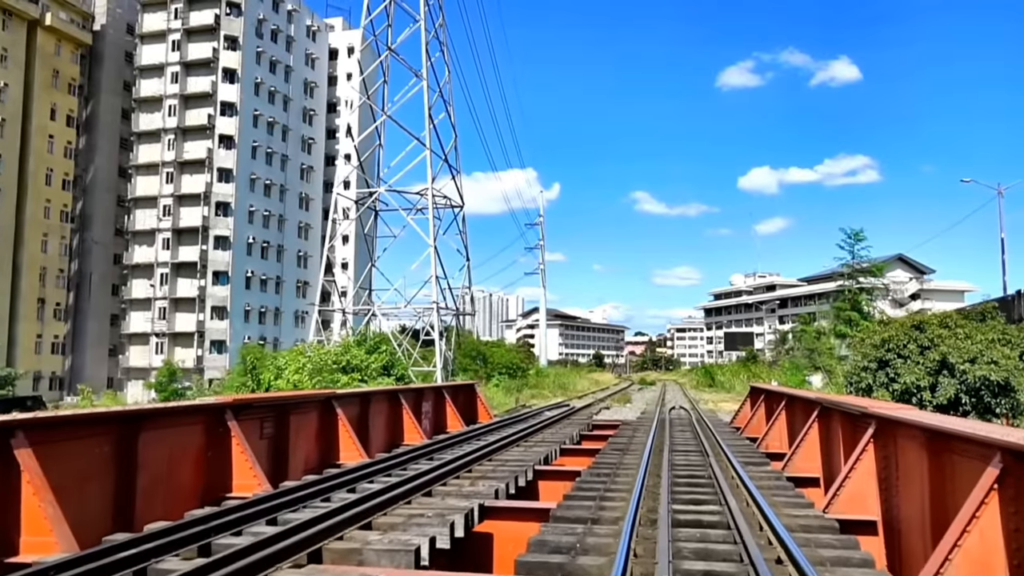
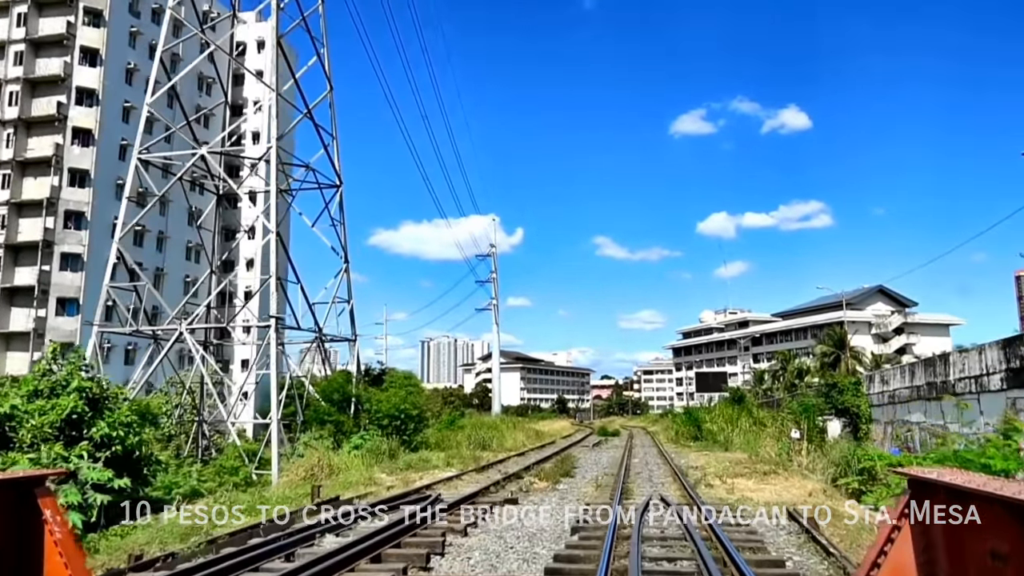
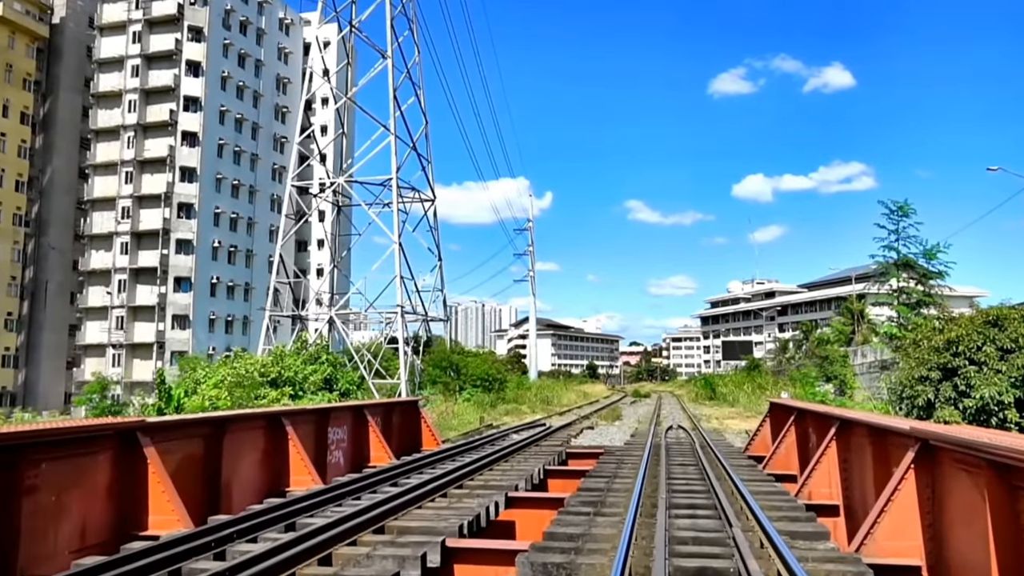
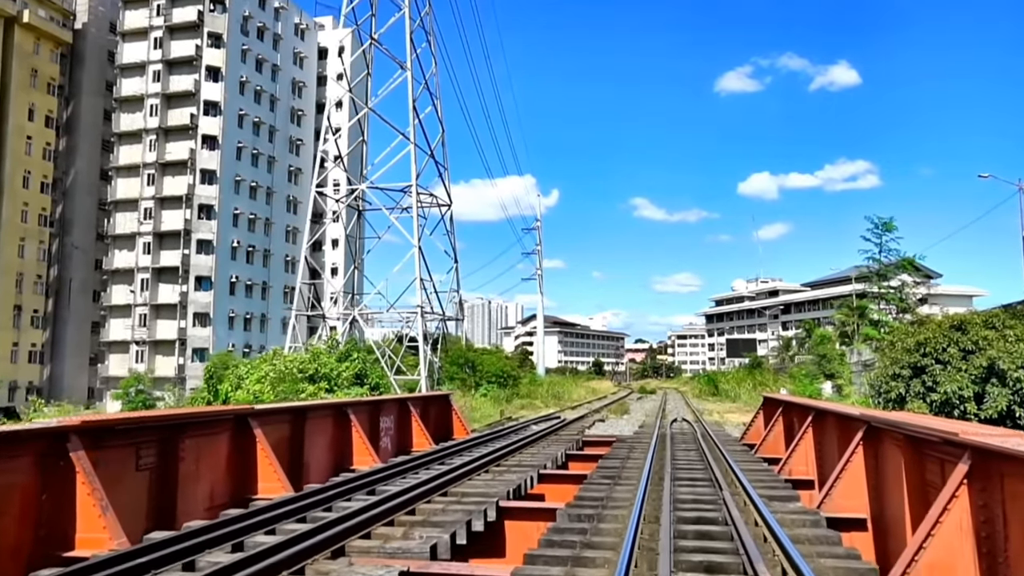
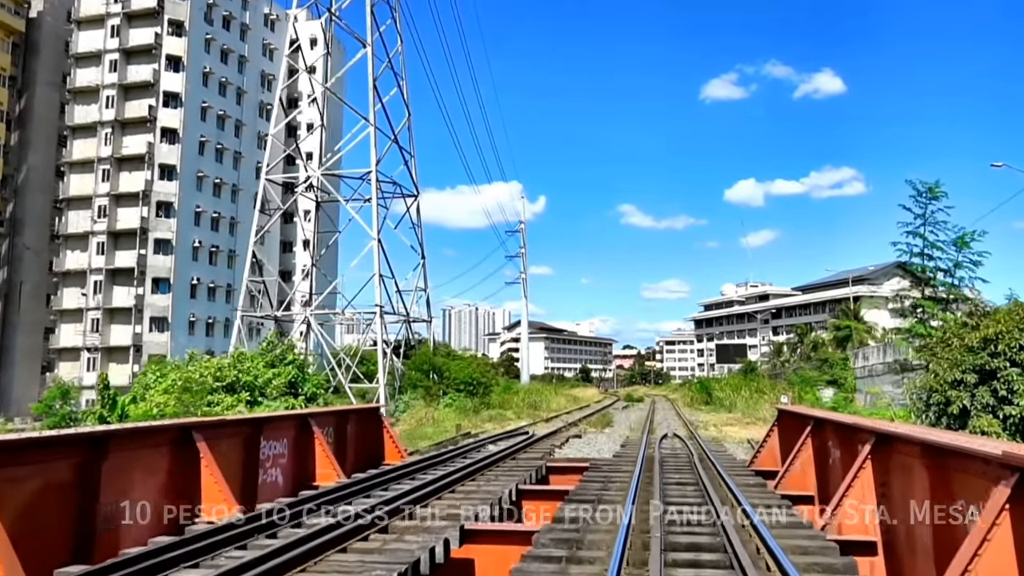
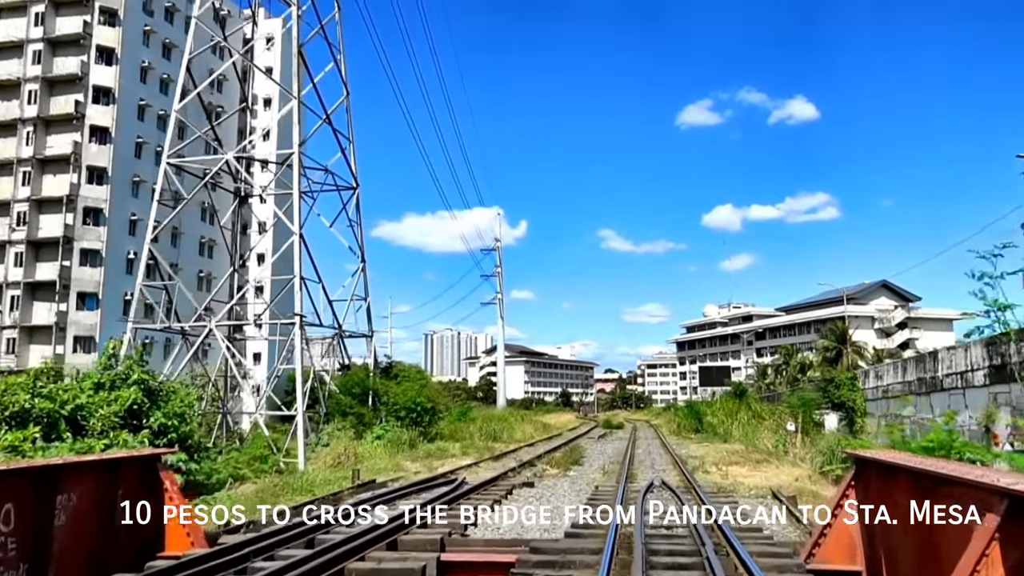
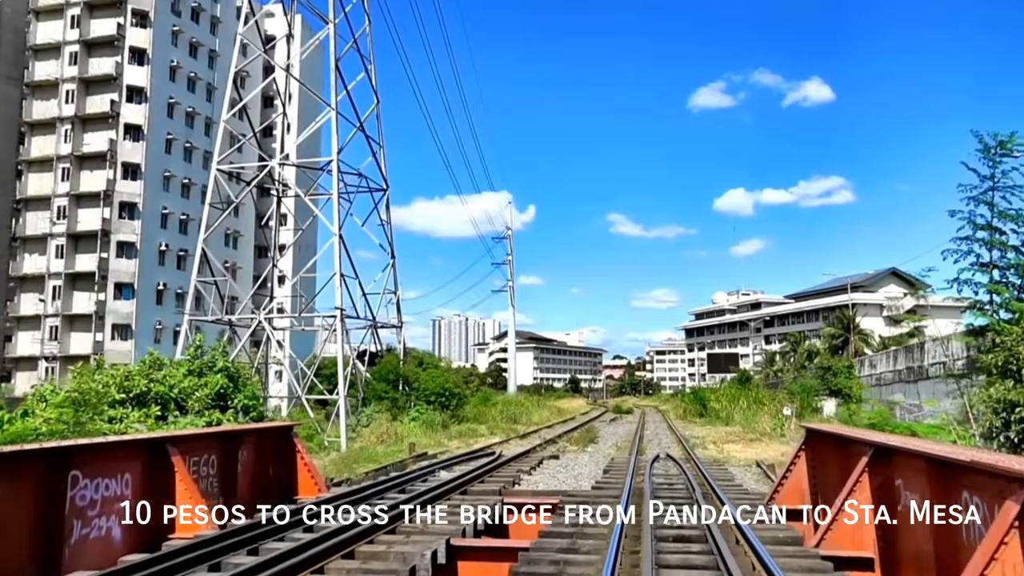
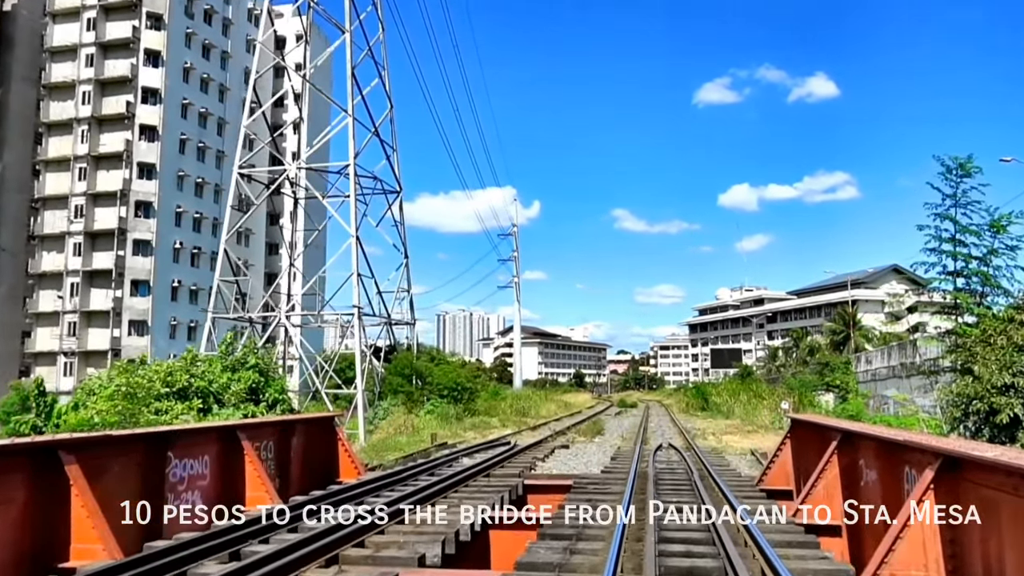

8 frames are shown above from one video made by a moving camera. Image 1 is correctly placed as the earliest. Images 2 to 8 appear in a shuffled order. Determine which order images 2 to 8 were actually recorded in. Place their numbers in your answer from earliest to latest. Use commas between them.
4, 3, 5, 8, 7, 6, 2
